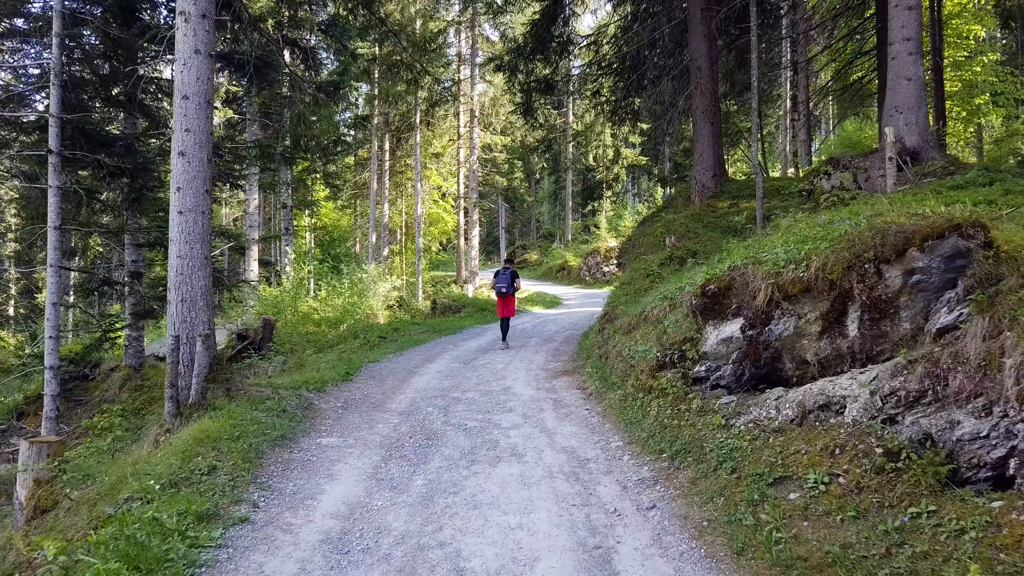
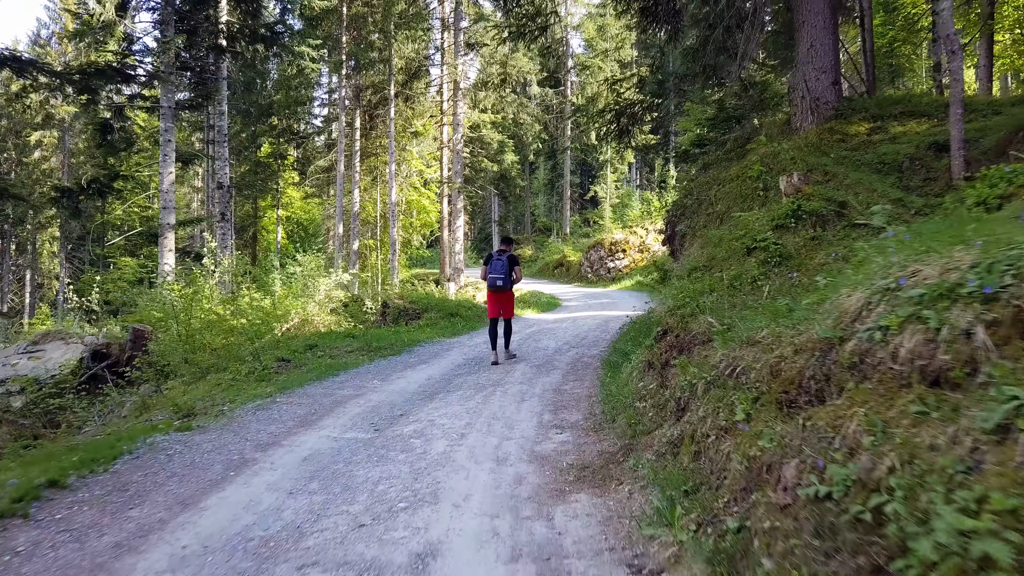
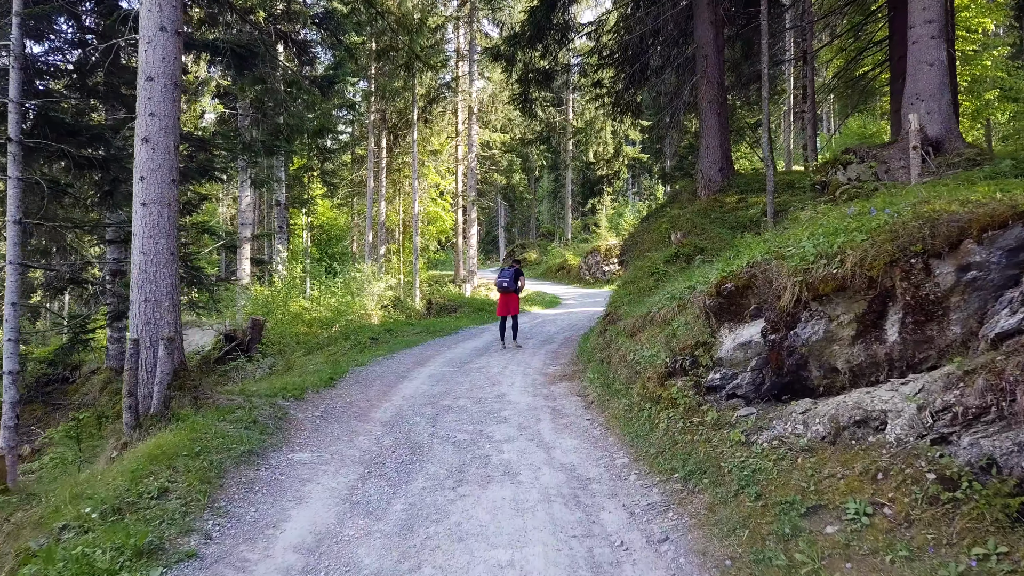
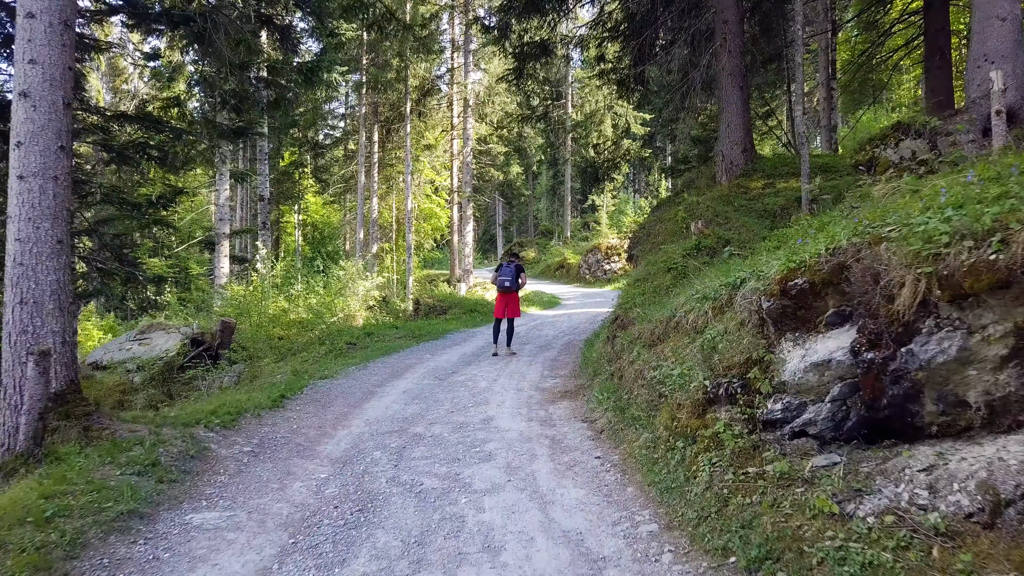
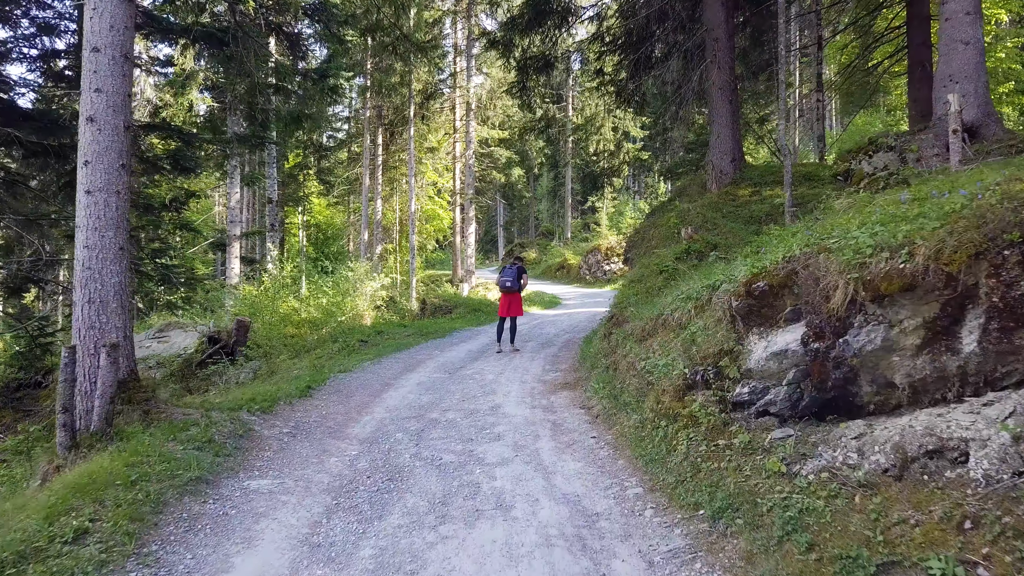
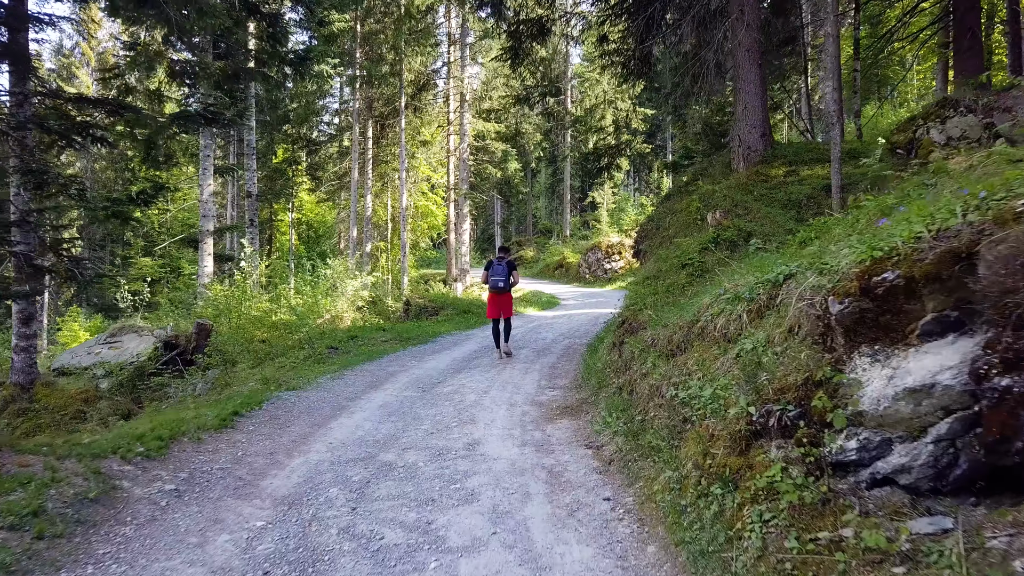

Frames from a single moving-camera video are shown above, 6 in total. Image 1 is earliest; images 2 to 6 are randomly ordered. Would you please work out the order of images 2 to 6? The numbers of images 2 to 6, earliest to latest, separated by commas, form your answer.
3, 5, 4, 6, 2
